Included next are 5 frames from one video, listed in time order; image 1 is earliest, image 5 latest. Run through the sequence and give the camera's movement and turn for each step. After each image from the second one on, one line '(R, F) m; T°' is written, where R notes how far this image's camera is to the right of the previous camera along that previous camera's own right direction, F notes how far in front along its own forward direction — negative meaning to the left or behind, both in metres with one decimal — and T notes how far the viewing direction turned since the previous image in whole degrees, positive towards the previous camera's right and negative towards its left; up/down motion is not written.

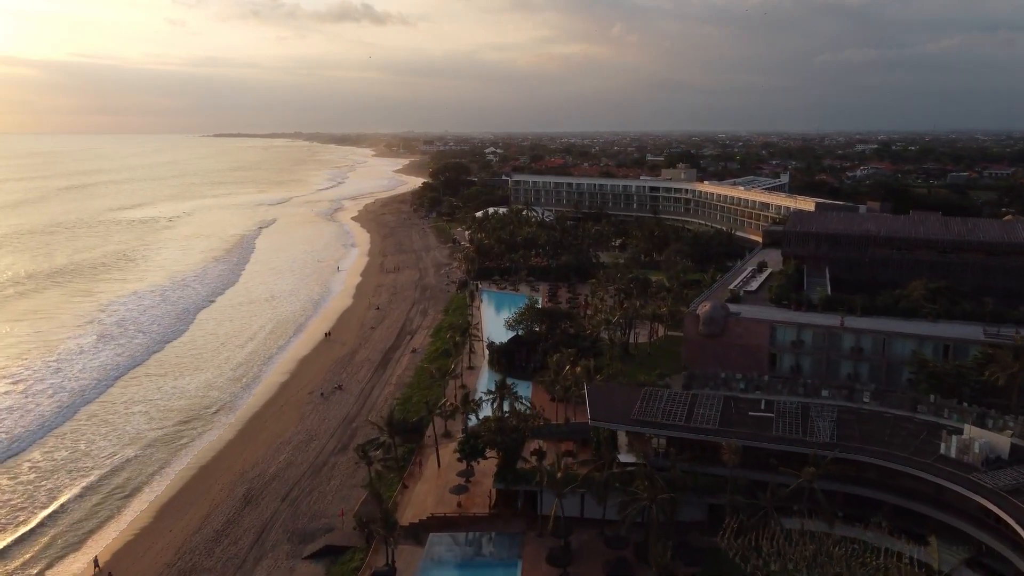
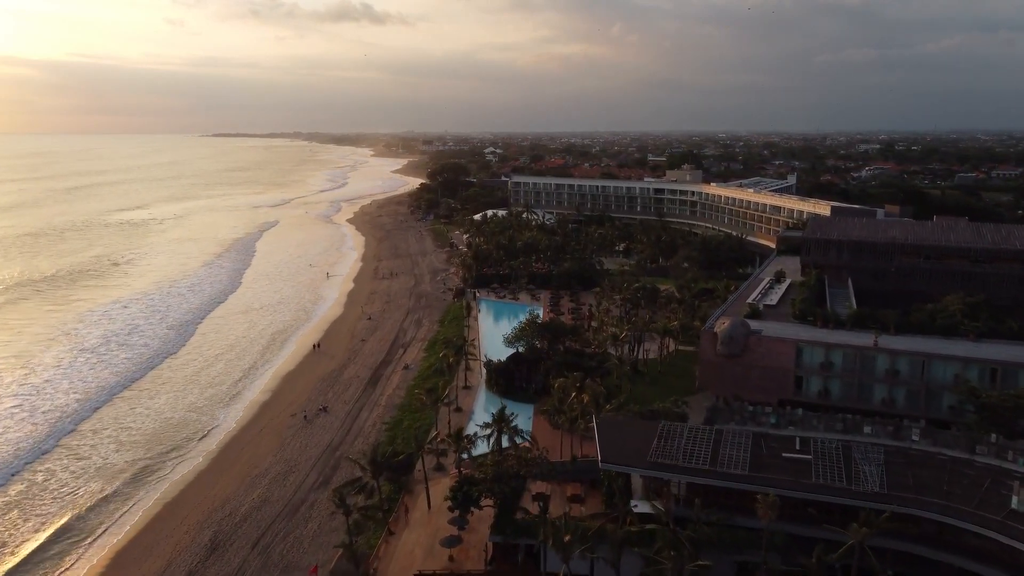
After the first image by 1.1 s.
(0.0, +3.0) m; 0°
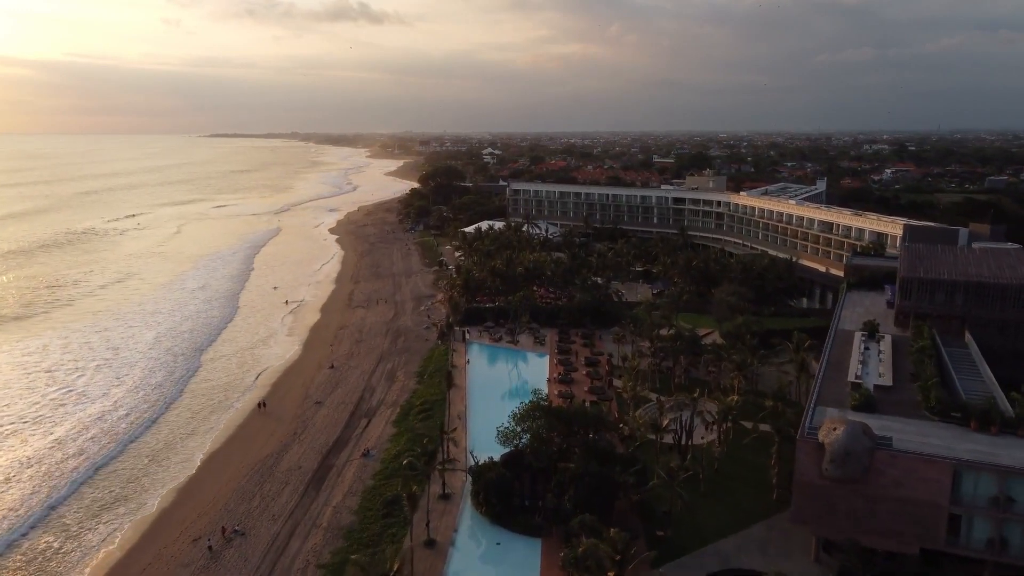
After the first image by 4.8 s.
(+0.1, +10.8) m; 0°
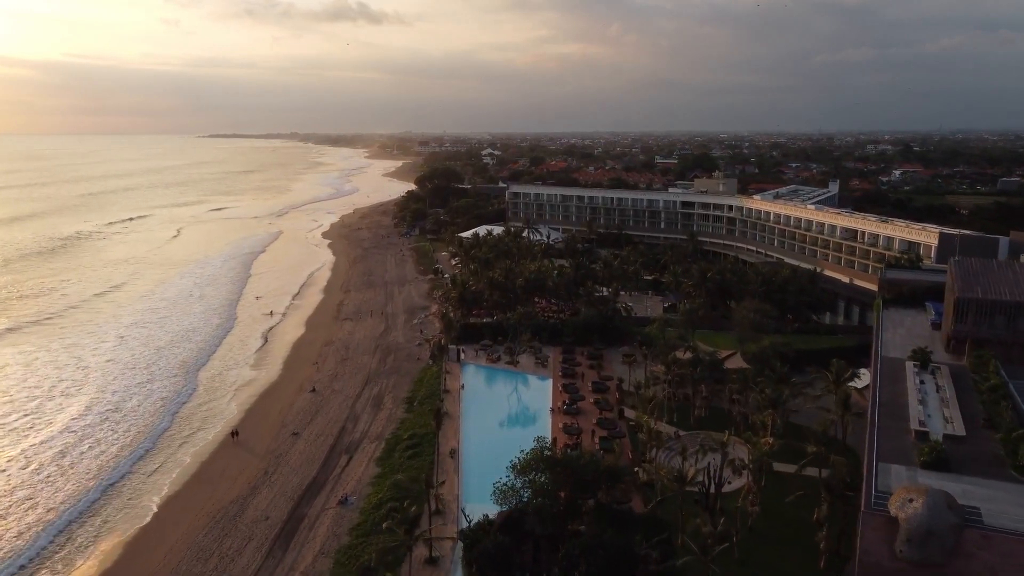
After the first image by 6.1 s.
(0.0, +3.9) m; 0°
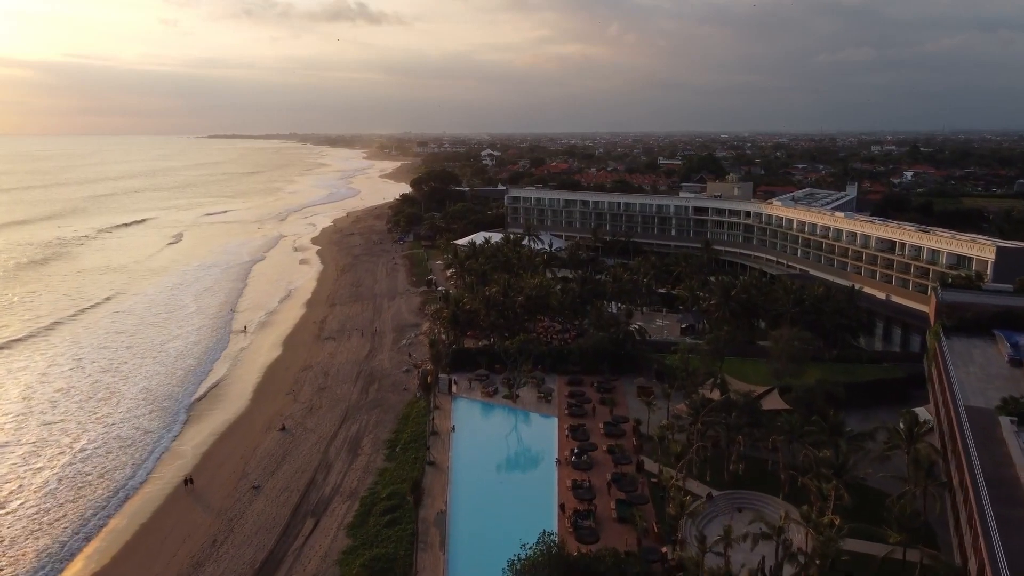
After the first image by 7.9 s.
(0.0, +5.1) m; 0°
